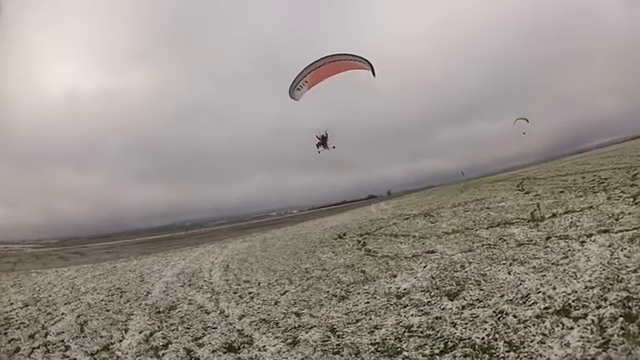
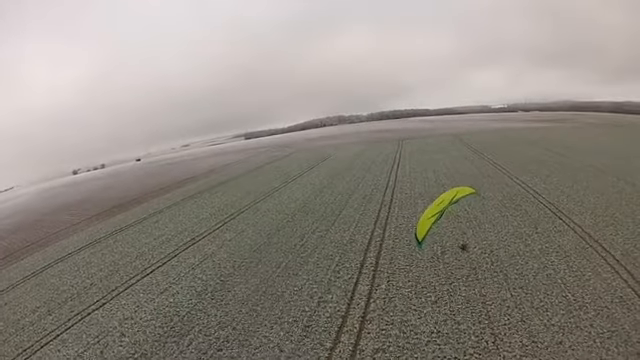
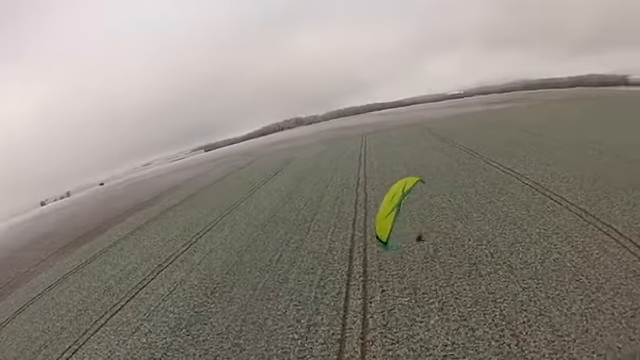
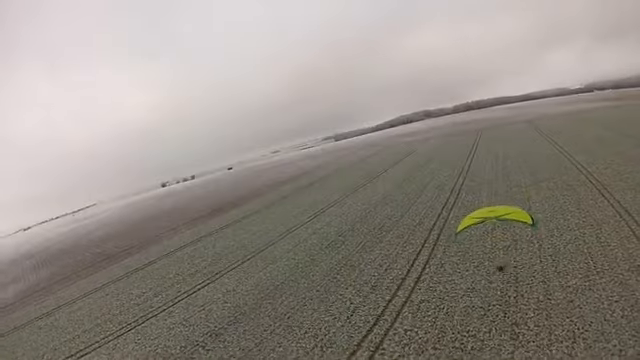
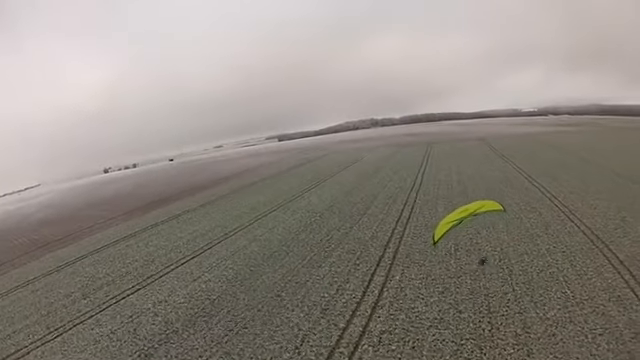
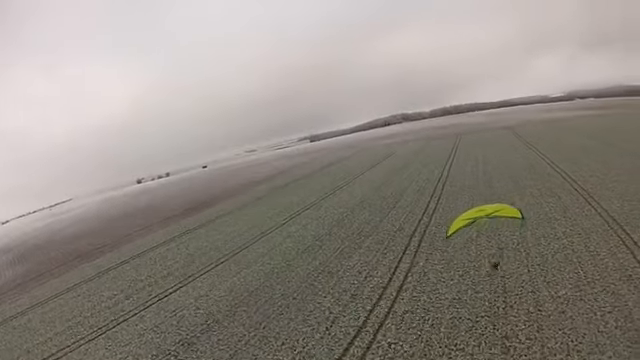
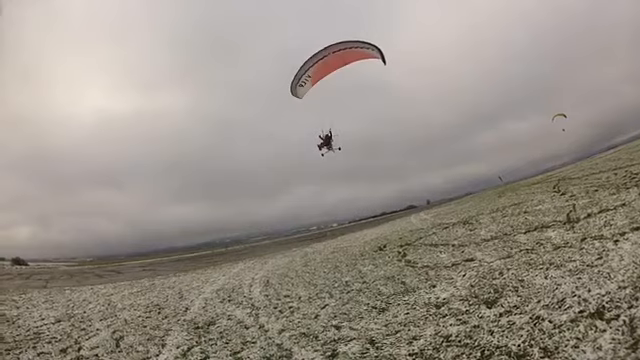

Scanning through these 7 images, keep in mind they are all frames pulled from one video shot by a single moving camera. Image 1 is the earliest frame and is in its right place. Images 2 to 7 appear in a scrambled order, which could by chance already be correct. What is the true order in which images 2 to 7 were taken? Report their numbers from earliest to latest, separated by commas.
7, 4, 6, 5, 2, 3
